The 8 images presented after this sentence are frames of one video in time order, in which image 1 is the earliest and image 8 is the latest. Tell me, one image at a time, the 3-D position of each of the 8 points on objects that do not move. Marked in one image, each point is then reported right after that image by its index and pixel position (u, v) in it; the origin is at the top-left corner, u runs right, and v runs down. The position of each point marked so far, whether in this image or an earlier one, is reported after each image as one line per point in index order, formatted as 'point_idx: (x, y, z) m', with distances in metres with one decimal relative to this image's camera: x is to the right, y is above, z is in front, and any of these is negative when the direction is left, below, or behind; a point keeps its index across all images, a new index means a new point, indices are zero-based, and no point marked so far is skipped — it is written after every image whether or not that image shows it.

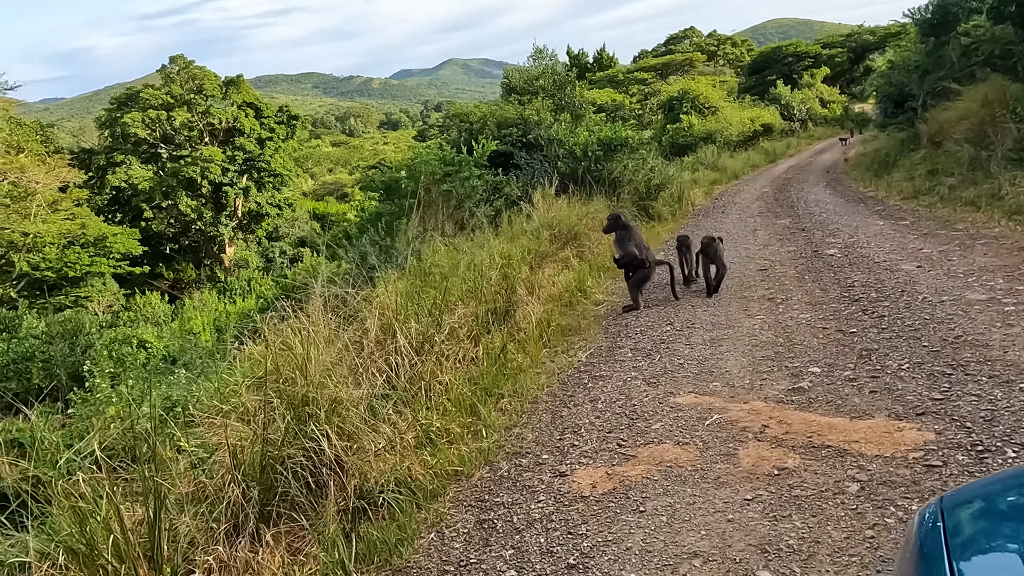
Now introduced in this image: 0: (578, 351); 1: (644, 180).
0: (+0.5, -0.5, +5.7) m
1: (+2.5, +2.0, +13.9) m
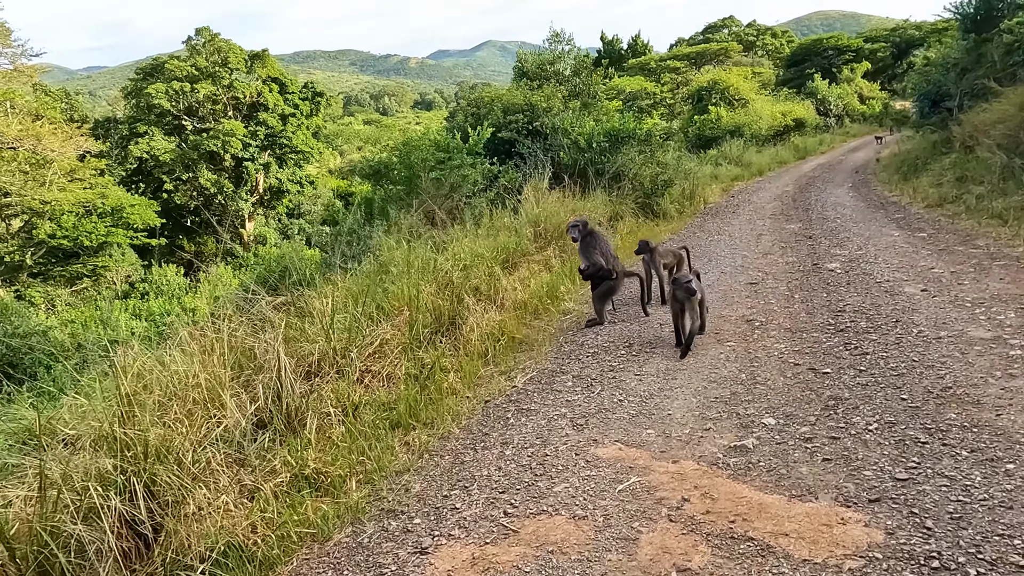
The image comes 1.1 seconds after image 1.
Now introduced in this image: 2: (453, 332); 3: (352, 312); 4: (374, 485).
0: (0.0, -0.6, +5.1) m
1: (+2.4, +2.0, +13.1) m
2: (-0.4, -0.3, +5.8) m
3: (-1.1, -0.2, +5.4) m
4: (-0.6, -0.9, +3.5) m
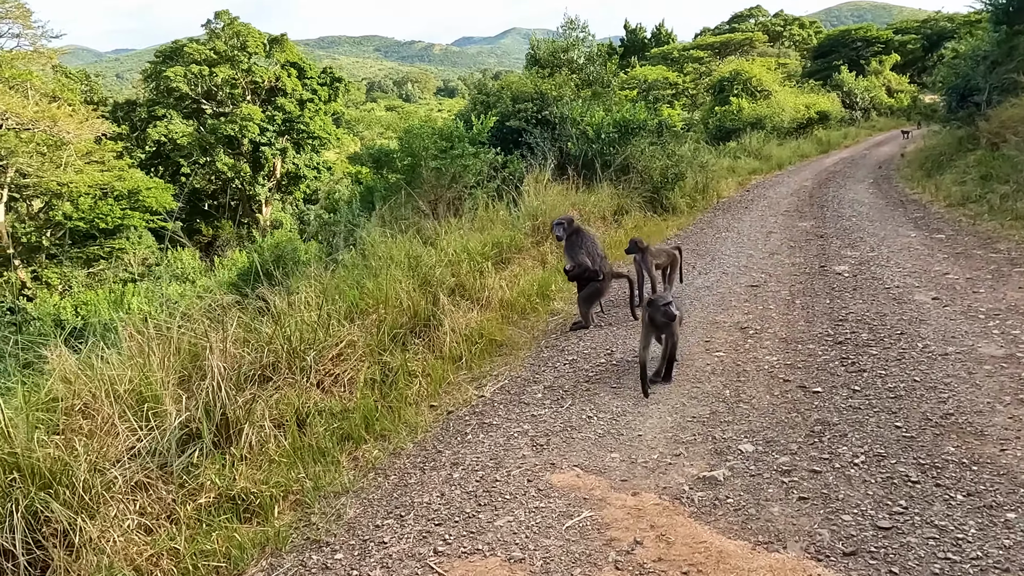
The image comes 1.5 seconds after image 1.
0: (-0.2, -0.6, +4.8) m
1: (+2.5, +2.0, +12.7) m
2: (-0.6, -0.3, +5.5) m
3: (-1.3, -0.2, +5.1) m
4: (-0.9, -0.9, +3.2) m
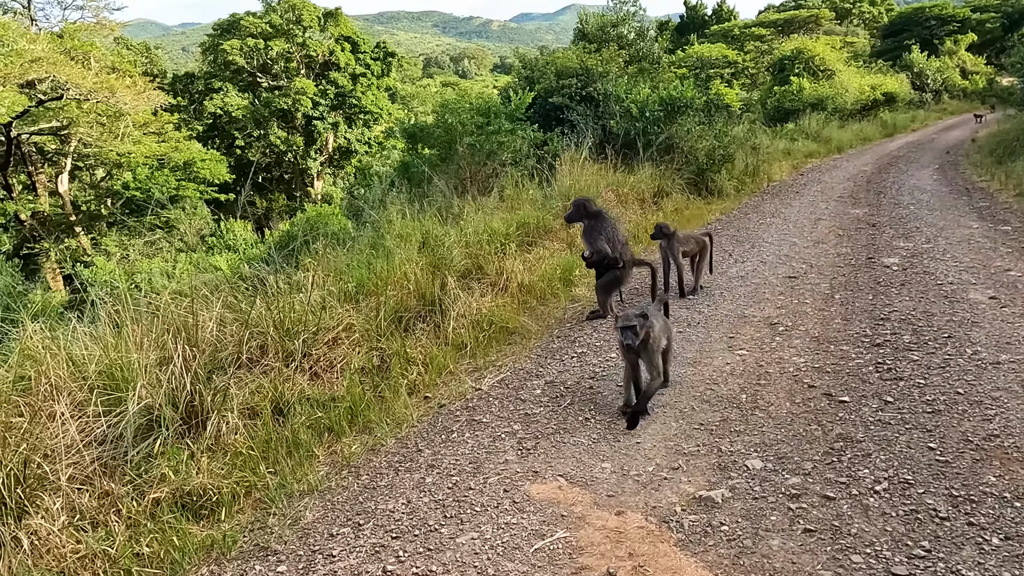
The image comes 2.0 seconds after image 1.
0: (-0.1, -0.5, +4.5) m
1: (+3.1, +2.2, +12.1) m
2: (-0.5, -0.2, +5.2) m
3: (-1.2, 0.0, +4.9) m
4: (-1.0, -0.9, +3.0) m
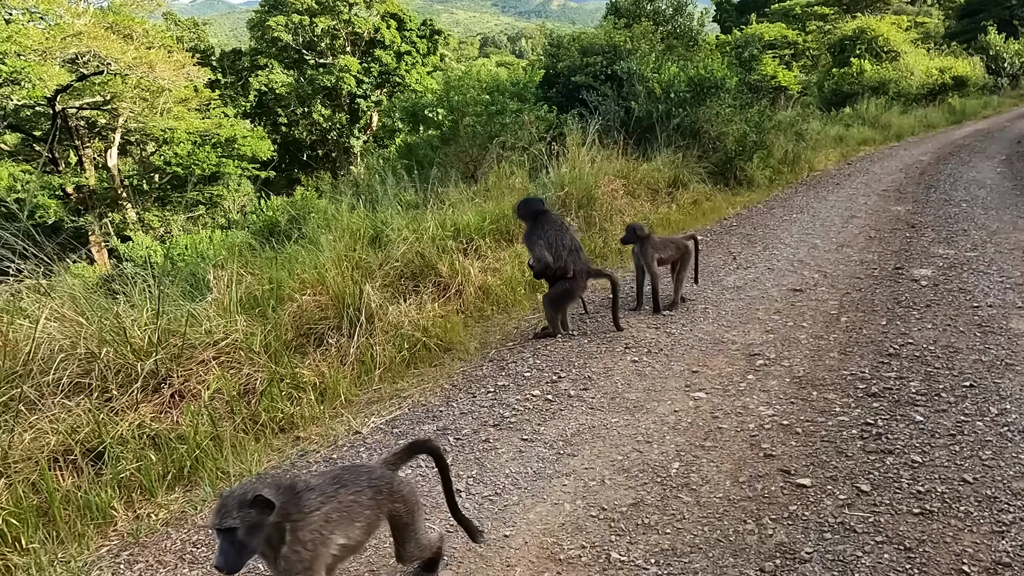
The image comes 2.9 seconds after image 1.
0: (-0.6, -0.6, +3.6) m
1: (+3.3, +2.2, +11.0) m
2: (-0.9, -0.2, +4.4) m
3: (-1.7, -0.1, +4.1) m
4: (-1.6, -1.0, +2.2) m
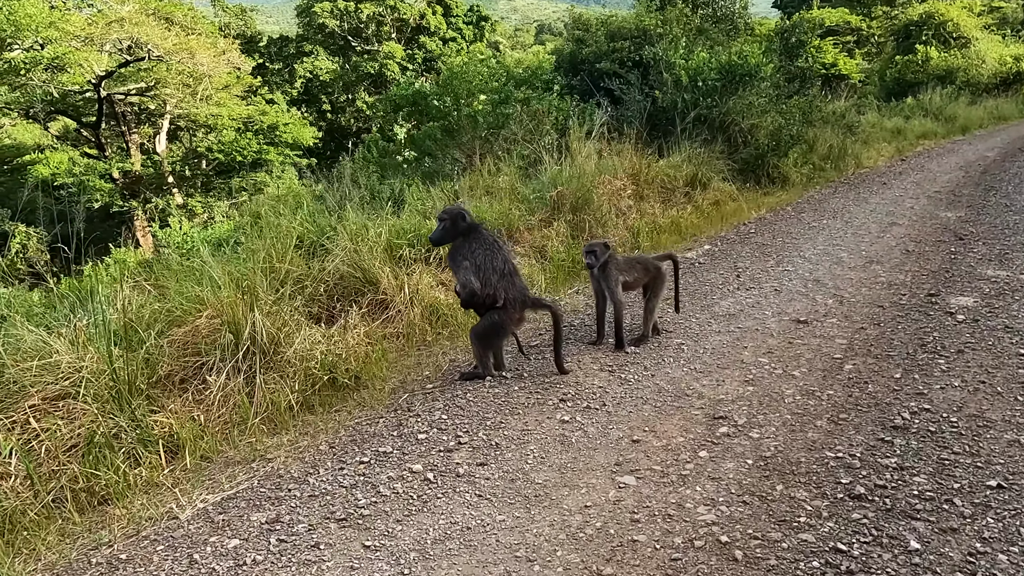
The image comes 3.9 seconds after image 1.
0: (-1.1, -0.7, +2.9) m
1: (+3.4, +2.1, +9.9) m
2: (-1.3, -0.4, +3.7) m
3: (-2.1, -0.2, +3.4) m
4: (-2.1, -1.1, +1.6) m
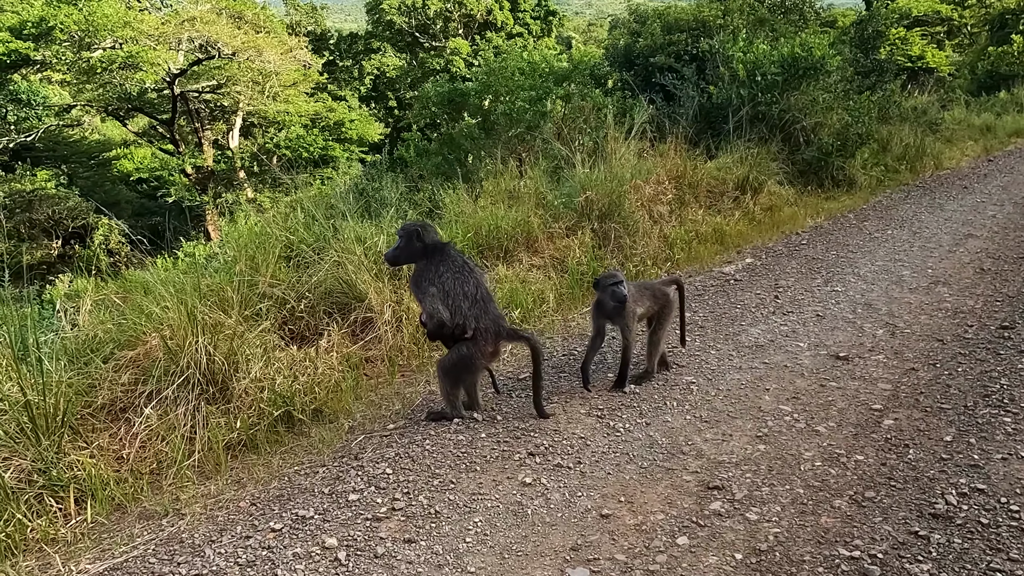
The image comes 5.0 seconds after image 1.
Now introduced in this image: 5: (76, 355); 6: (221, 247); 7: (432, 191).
0: (-1.3, -0.8, +2.5) m
1: (+3.9, +2.0, +9.1) m
2: (-1.4, -0.4, +3.3) m
3: (-2.2, -0.3, +3.1) m
4: (-2.4, -1.2, +1.3) m
5: (-2.0, -0.3, +3.4) m
6: (-1.9, +0.3, +5.1) m
7: (-0.8, +0.9, +7.2) m
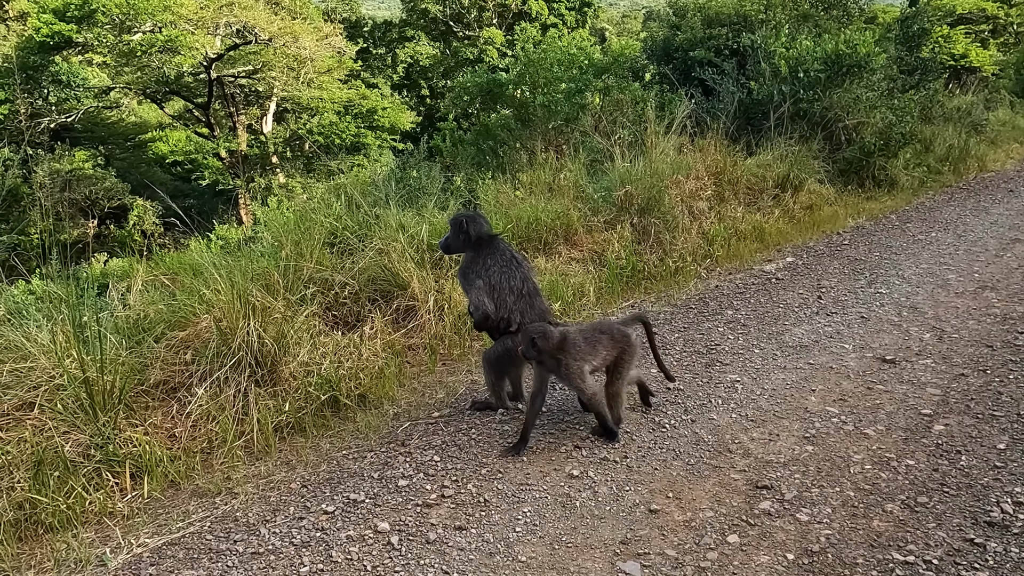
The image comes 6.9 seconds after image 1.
0: (-1.1, -0.8, +2.6) m
1: (+4.3, +1.9, +8.9) m
2: (-1.2, -0.4, +3.4) m
3: (-2.0, -0.2, +3.2) m
4: (-2.3, -1.1, +1.4) m
5: (-1.8, -0.2, +3.5) m
6: (-1.7, +0.4, +5.1) m
7: (-0.4, +1.0, +7.2) m
